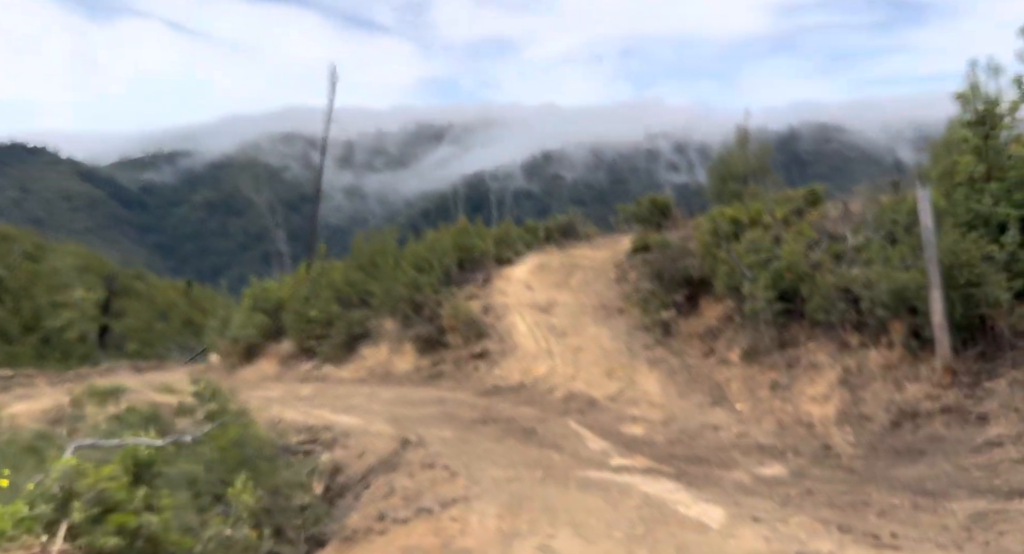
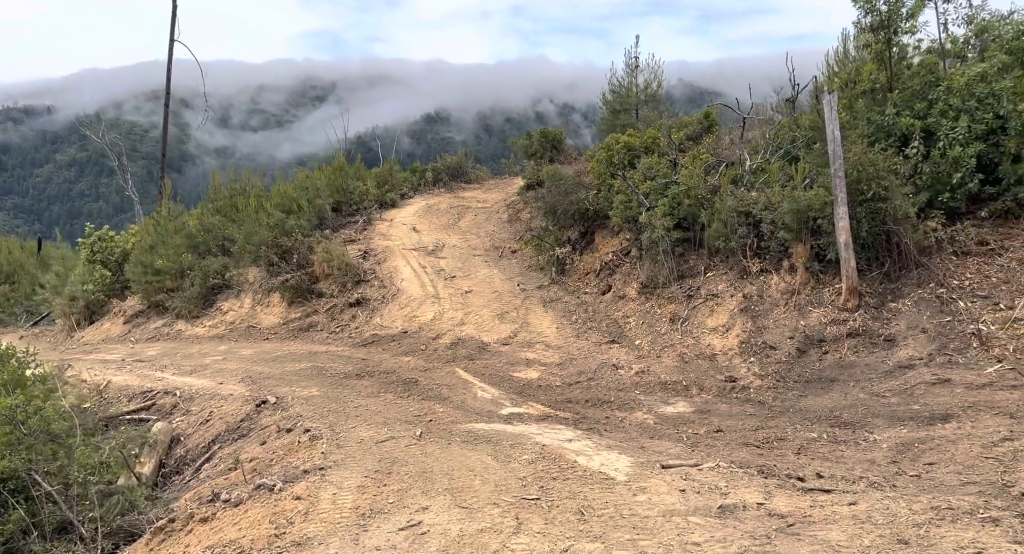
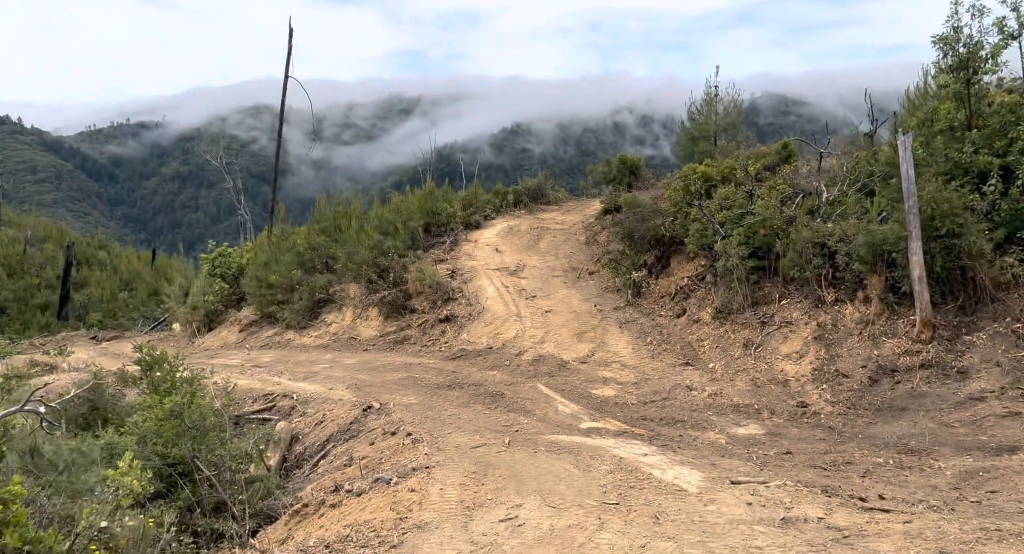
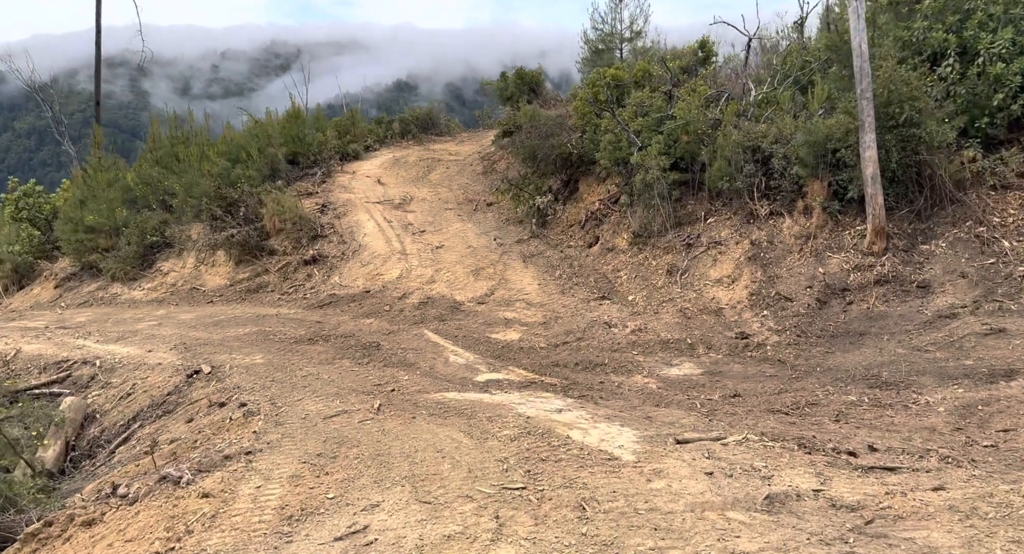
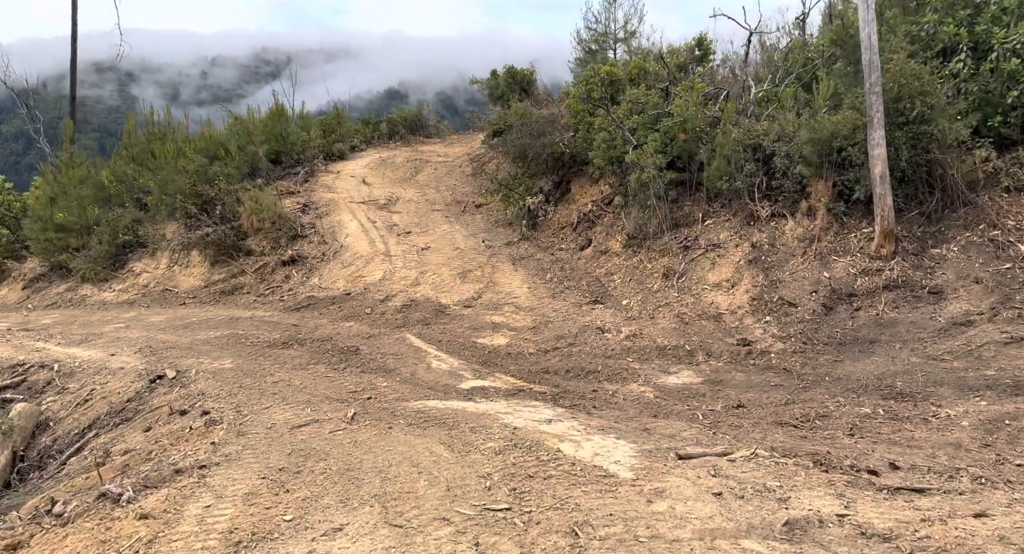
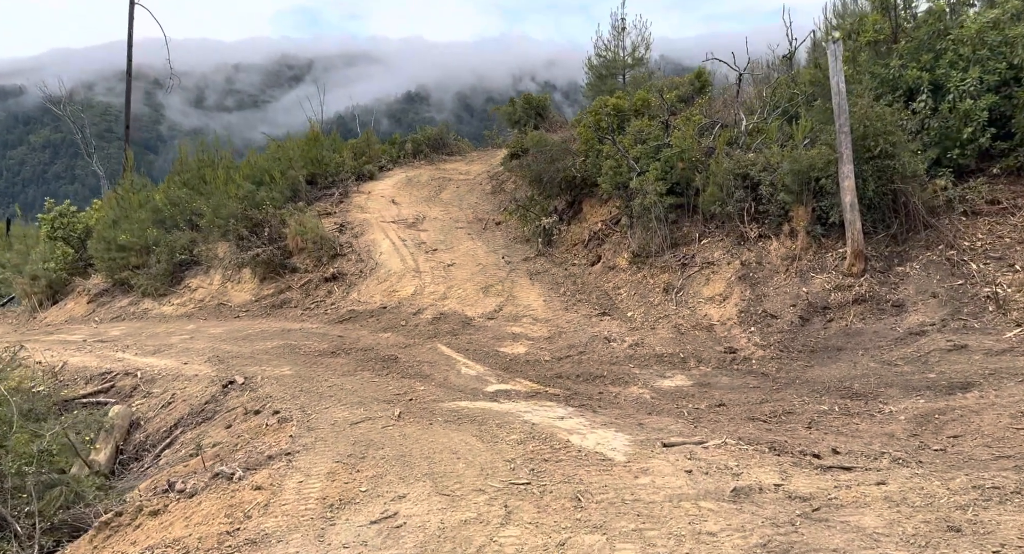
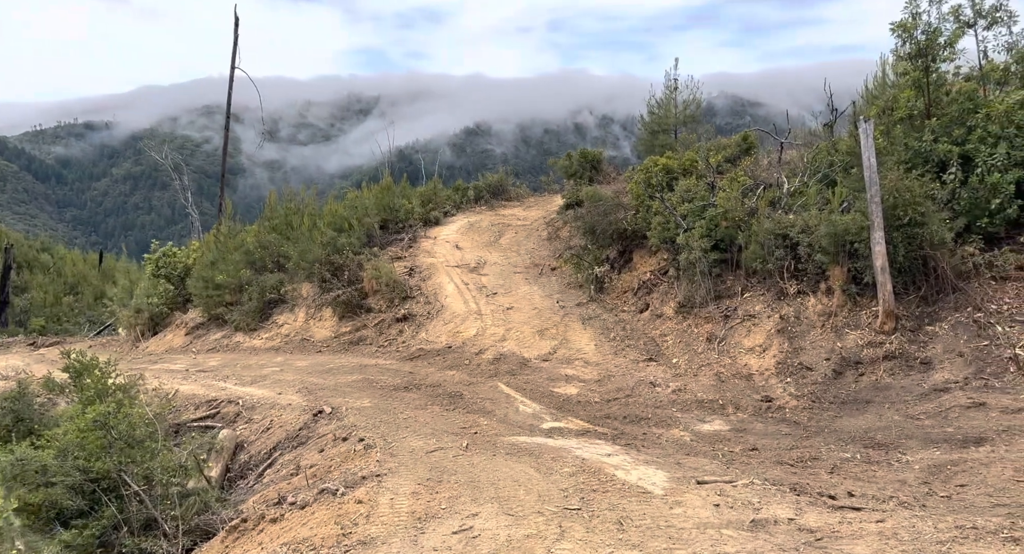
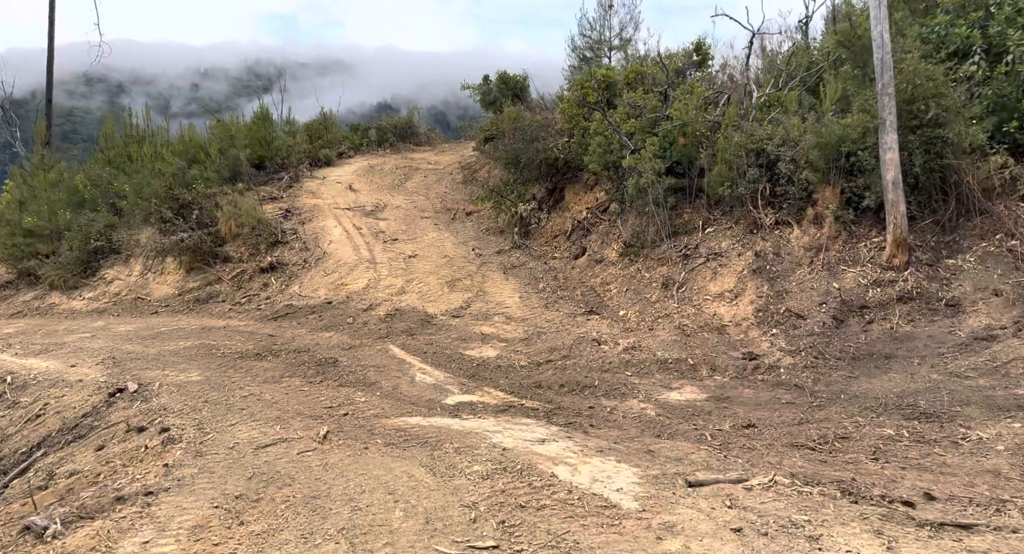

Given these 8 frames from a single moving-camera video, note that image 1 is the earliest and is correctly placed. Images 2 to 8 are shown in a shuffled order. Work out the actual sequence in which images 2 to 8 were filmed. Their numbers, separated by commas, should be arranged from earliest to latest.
3, 7, 2, 6, 4, 5, 8
